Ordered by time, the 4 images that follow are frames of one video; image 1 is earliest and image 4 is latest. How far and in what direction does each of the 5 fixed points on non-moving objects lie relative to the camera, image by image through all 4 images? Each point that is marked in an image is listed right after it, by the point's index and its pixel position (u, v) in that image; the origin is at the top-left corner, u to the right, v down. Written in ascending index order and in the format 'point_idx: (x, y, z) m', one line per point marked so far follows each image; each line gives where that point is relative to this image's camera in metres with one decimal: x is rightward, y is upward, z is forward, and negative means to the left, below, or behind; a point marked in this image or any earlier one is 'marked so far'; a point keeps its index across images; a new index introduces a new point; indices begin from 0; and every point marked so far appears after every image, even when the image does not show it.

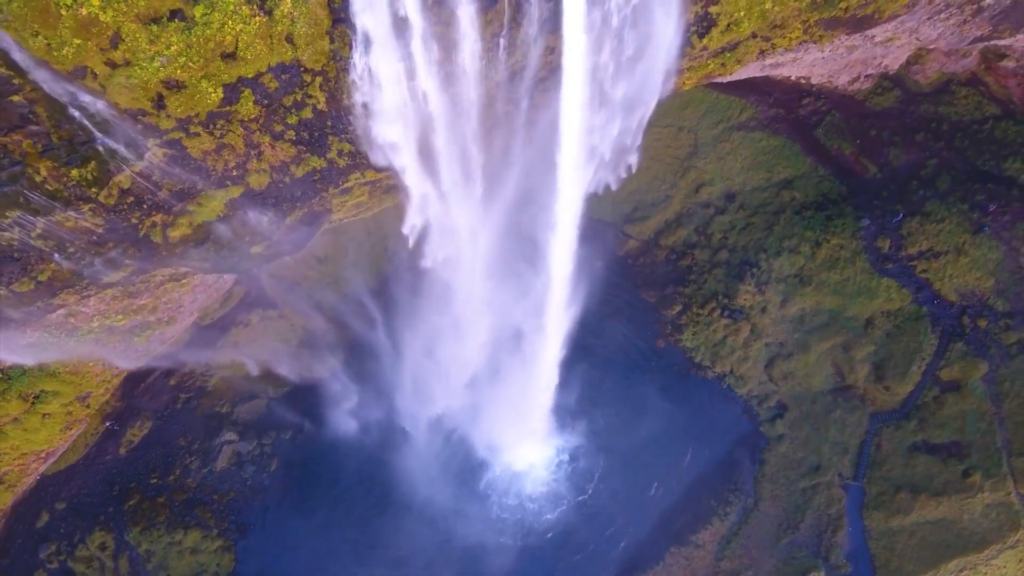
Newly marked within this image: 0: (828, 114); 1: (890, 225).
0: (+10.3, +5.6, +19.6) m
1: (+11.8, +2.0, +18.8) m
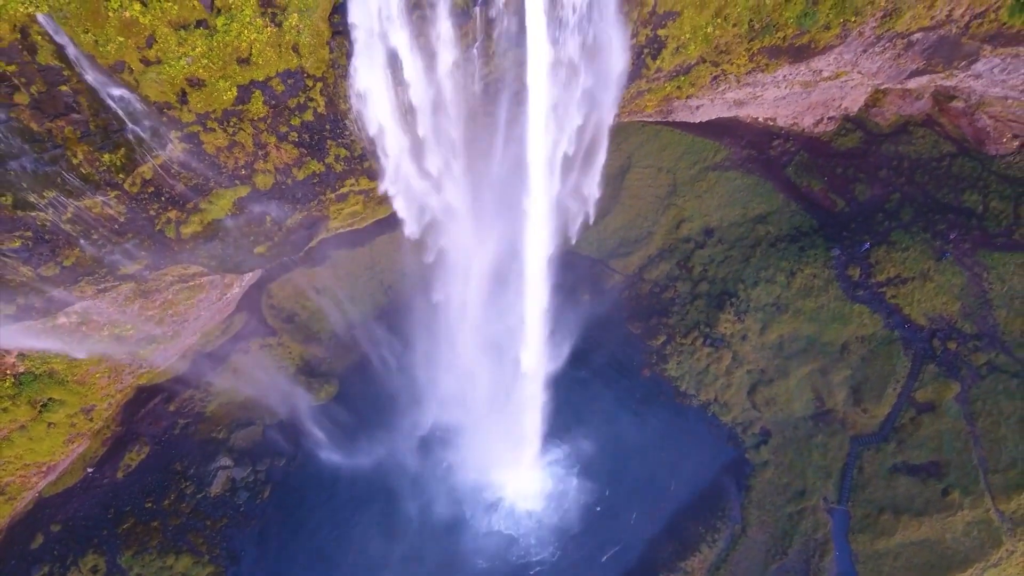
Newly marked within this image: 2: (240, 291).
0: (+9.9, +4.7, +21.0) m
1: (+11.4, +1.1, +19.9) m
2: (-8.8, +0.1, +19.7) m
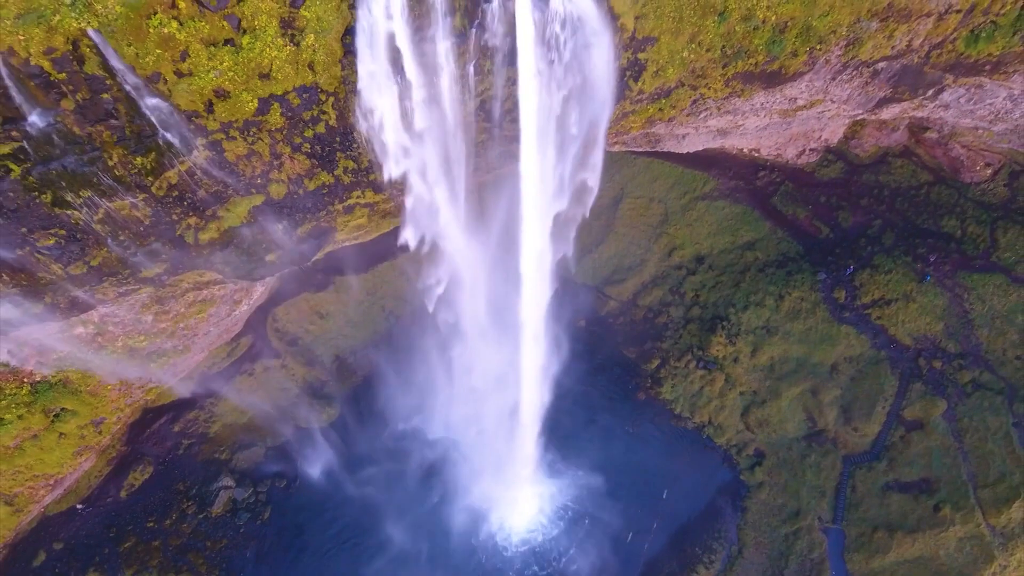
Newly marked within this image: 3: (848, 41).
0: (+9.8, +3.8, +22.0) m
1: (+11.3, +0.4, +20.6) m
2: (-8.9, -0.6, +20.4) m
3: (+9.4, +6.9, +16.9) m
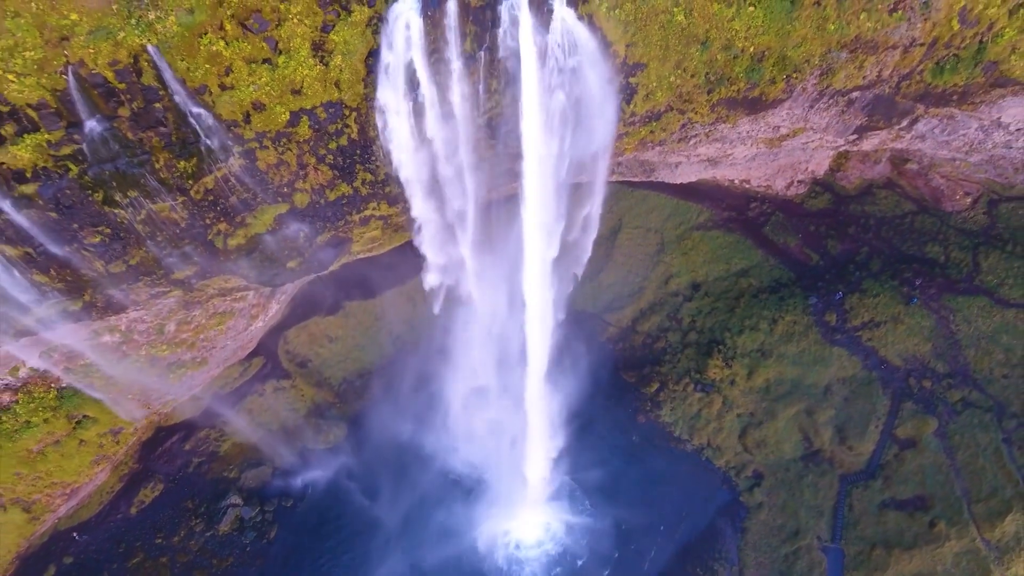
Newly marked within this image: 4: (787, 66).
0: (+9.9, +2.9, +23.0) m
1: (+11.4, -0.4, +21.4) m
2: (-8.8, -1.4, +21.1) m
3: (+9.5, +6.3, +18.1) m
4: (+8.4, +6.4, +18.0) m
